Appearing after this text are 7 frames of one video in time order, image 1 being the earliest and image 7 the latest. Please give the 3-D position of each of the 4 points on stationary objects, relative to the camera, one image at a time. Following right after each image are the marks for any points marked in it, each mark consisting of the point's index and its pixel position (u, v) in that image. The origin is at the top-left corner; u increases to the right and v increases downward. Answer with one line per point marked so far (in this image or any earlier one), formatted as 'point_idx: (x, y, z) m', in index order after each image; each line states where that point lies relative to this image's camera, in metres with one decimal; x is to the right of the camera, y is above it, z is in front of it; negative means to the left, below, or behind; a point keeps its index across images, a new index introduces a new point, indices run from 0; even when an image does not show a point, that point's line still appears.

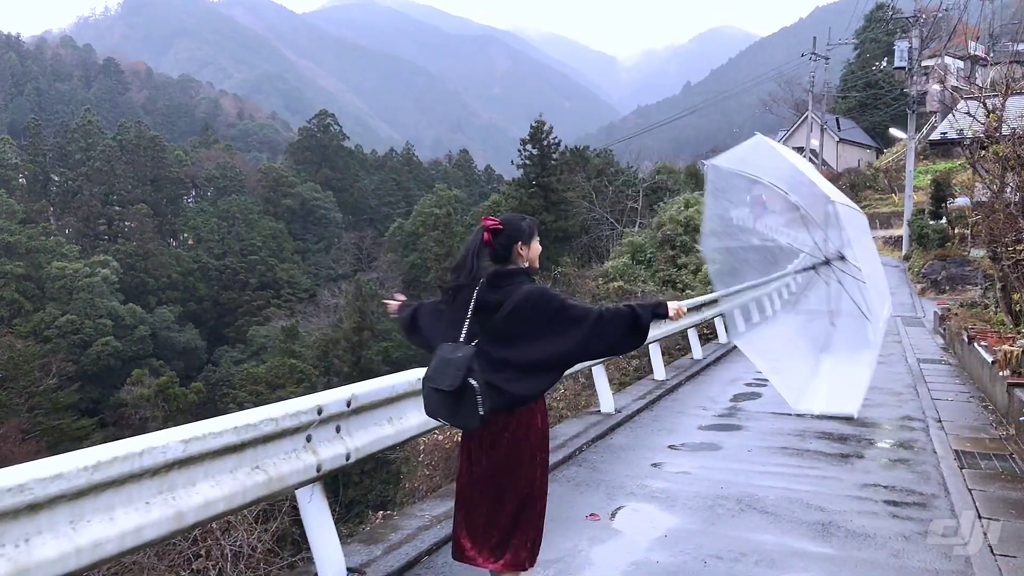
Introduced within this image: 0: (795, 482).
0: (+1.5, -1.0, +3.9) m
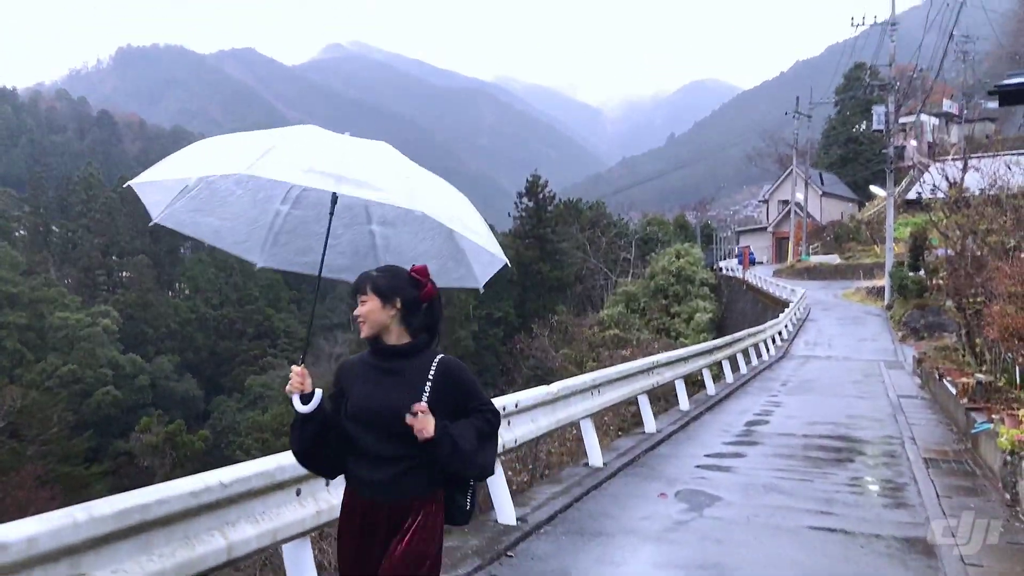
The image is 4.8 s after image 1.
0: (+2.0, -1.3, +5.2) m
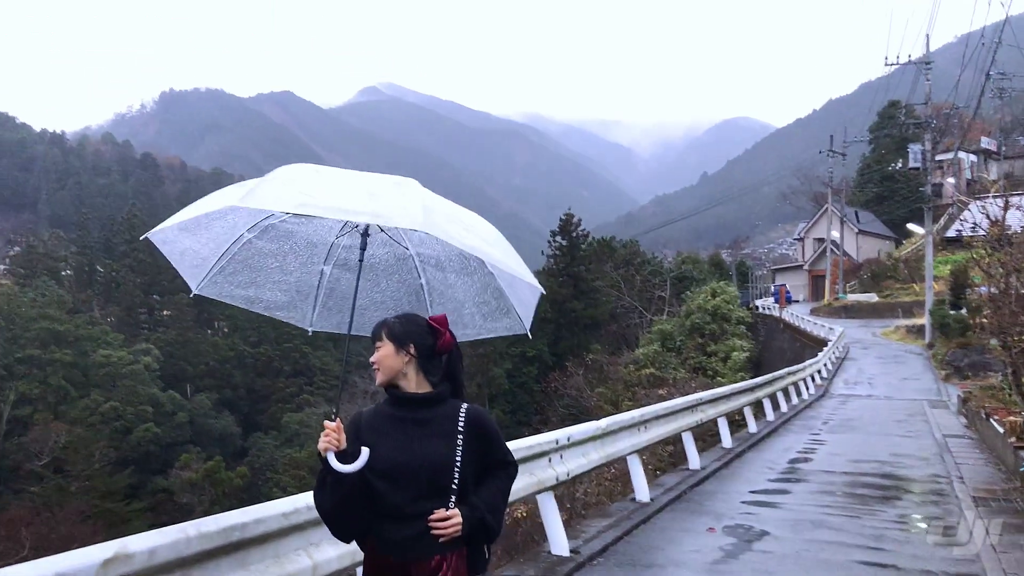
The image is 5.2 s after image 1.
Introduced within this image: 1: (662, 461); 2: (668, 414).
0: (+2.4, -1.6, +5.2) m
1: (+1.7, -2.0, +8.4) m
2: (+1.4, -1.1, +6.3) m
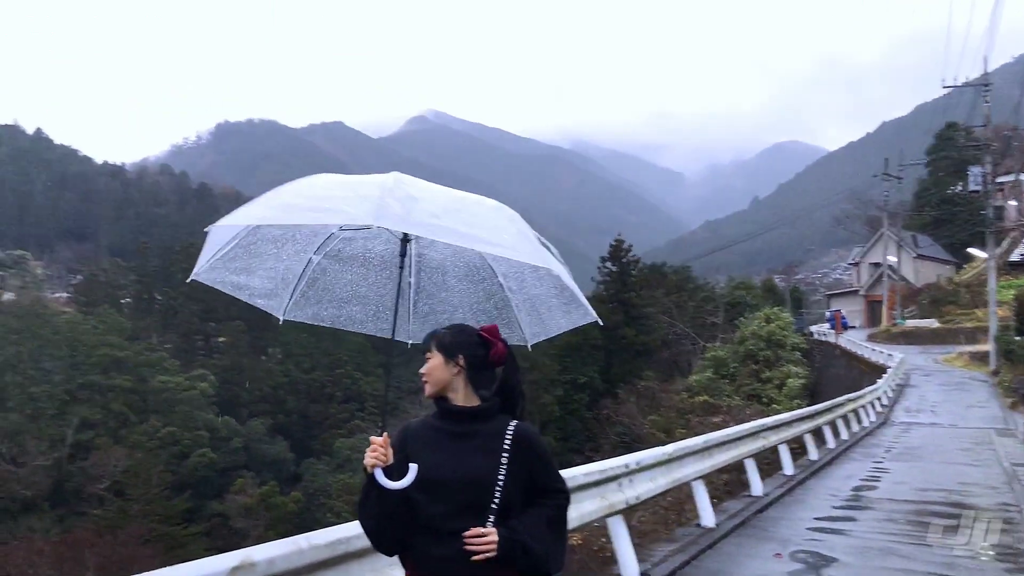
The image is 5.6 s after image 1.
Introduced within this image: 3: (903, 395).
0: (+2.9, -1.8, +5.3) m
1: (+2.5, -2.3, +8.5) m
2: (+1.9, -1.3, +6.4) m
3: (+10.2, -2.8, +19.0) m
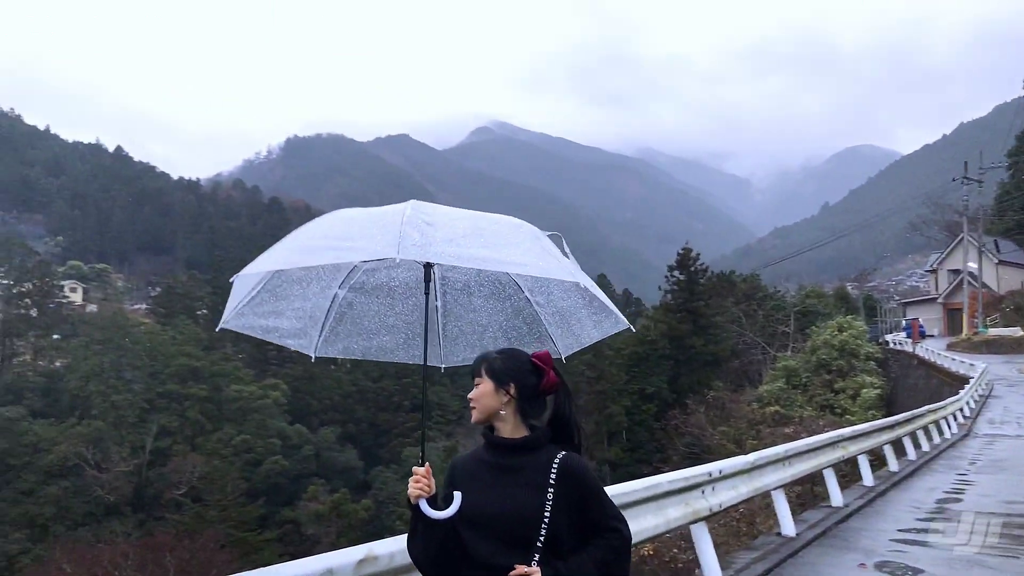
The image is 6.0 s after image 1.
0: (+3.7, -1.9, +5.5) m
1: (+3.5, -2.5, +8.7) m
2: (+2.8, -1.5, +6.7) m
3: (+12.0, -3.0, +18.5) m
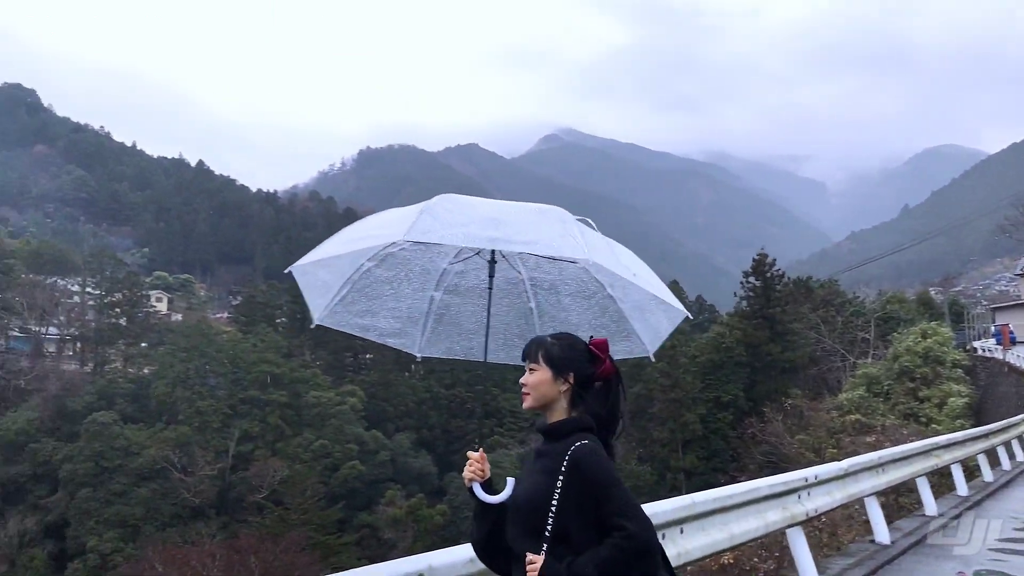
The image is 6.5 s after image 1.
0: (+4.5, -2.1, +5.9) m
1: (+4.7, -2.7, +9.1) m
2: (+3.8, -1.7, +7.2) m
3: (+14.1, -3.2, +18.1) m
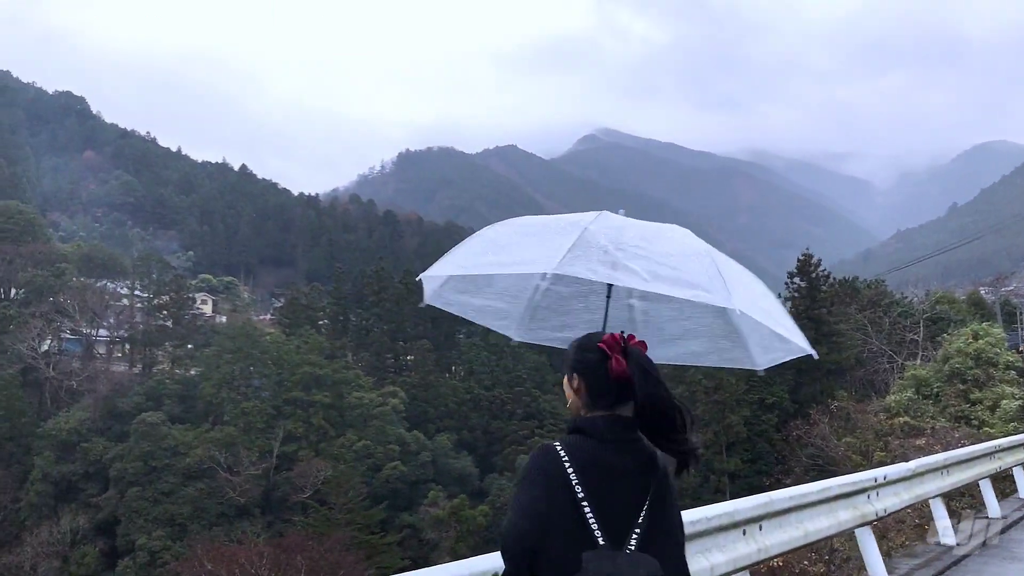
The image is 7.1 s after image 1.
0: (+5.1, -2.2, +6.0) m
1: (+5.4, -2.7, +9.2) m
2: (+4.4, -1.7, +7.4) m
3: (+15.3, -3.2, +17.8) m
